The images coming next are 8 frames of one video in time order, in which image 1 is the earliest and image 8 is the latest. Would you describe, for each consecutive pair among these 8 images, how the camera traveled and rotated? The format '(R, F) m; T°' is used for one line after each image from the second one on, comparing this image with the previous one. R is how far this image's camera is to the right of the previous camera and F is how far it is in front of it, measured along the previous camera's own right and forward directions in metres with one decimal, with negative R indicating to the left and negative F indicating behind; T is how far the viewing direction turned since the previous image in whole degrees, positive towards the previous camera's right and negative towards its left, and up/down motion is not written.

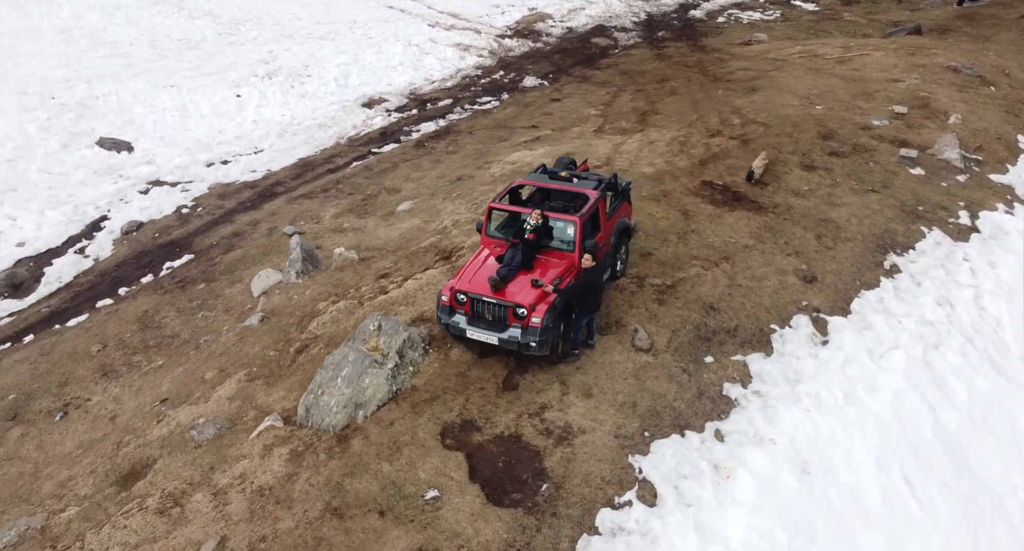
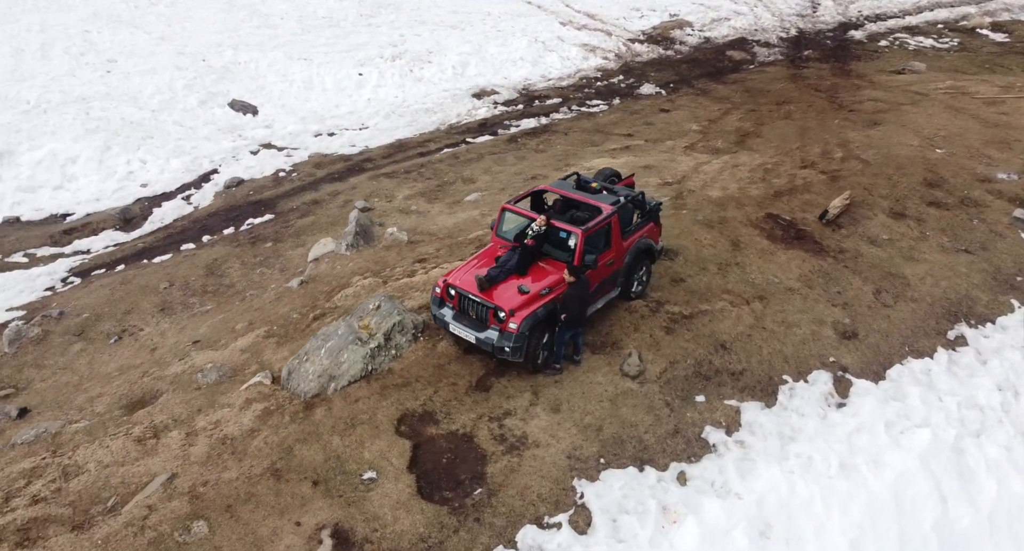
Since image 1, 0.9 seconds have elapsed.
(+2.0, +0.2) m; -11°
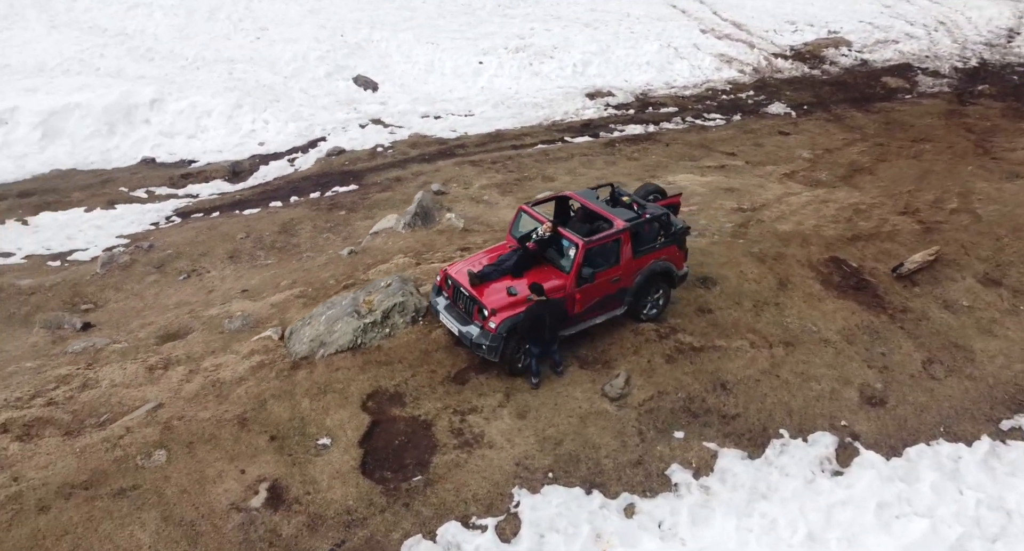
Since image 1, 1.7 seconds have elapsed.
(+2.0, +0.1) m; -11°
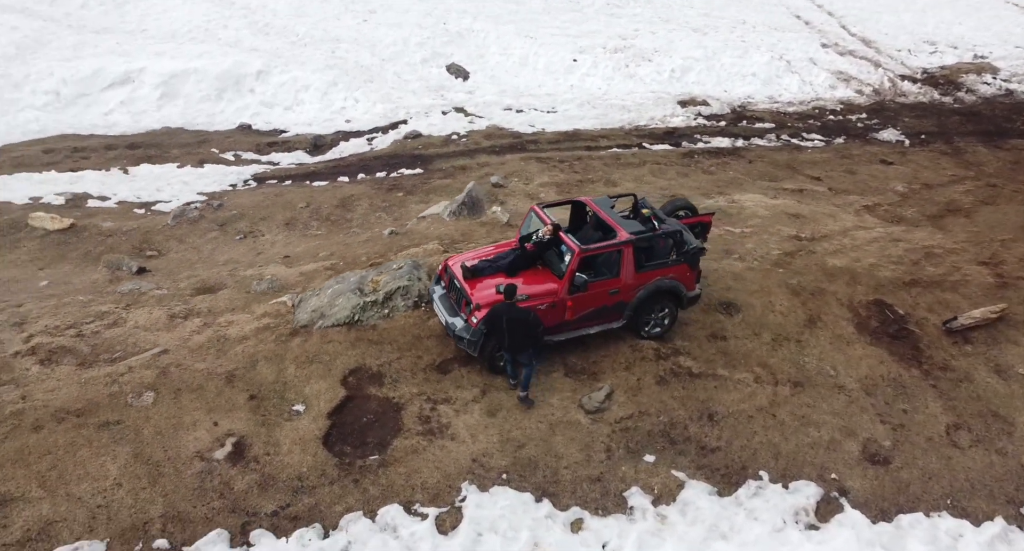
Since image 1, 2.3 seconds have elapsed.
(+1.6, +0.1) m; -9°
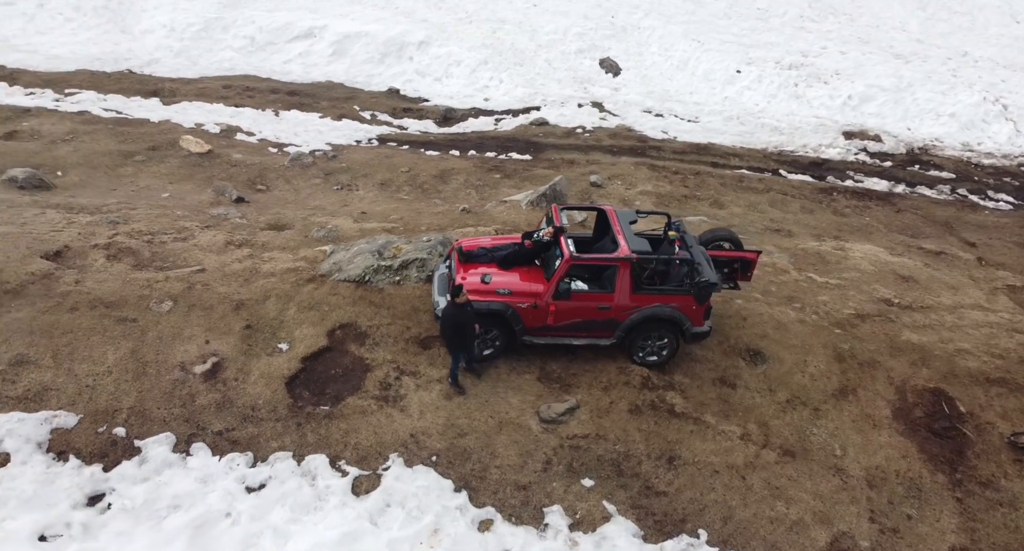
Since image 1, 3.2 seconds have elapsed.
(+2.6, +0.3) m; -14°
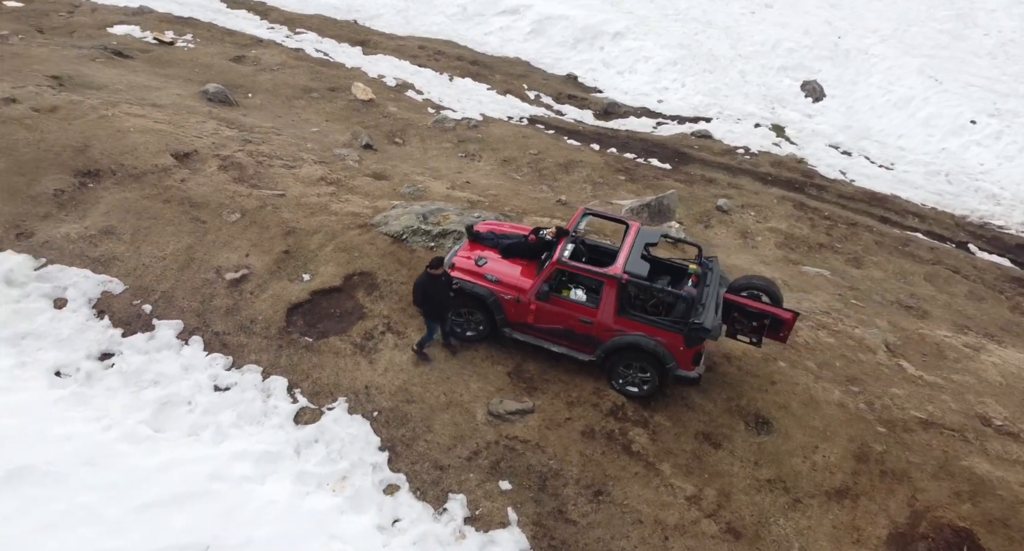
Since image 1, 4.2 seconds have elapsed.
(+3.1, +0.5) m; -17°
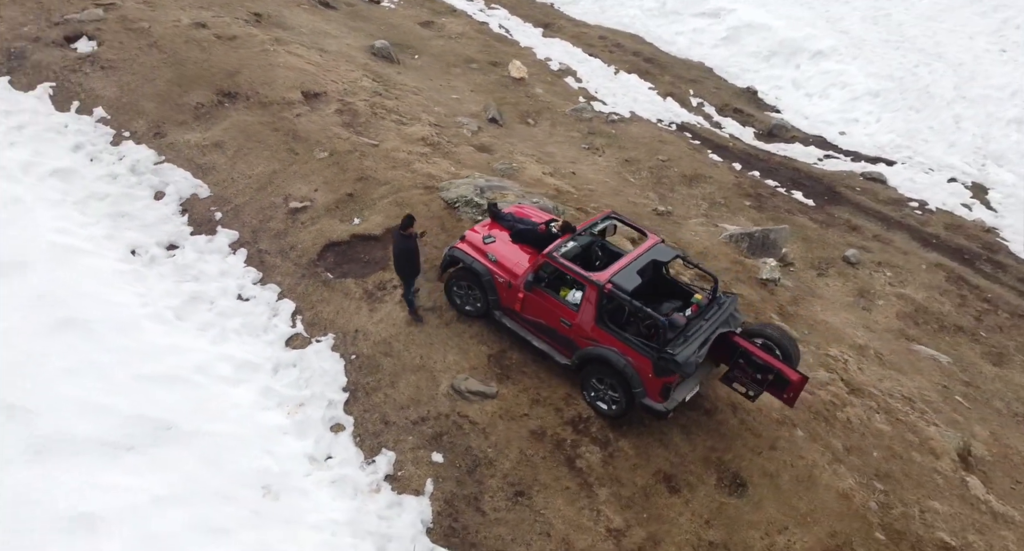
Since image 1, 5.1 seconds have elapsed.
(+2.8, +0.5) m; -16°
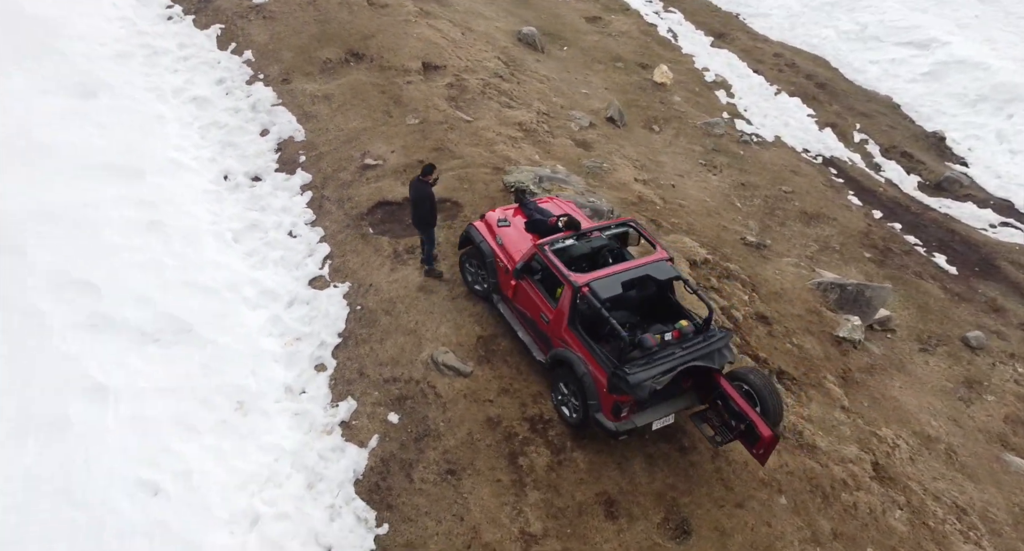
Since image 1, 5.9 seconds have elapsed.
(+2.5, +0.4) m; -15°
